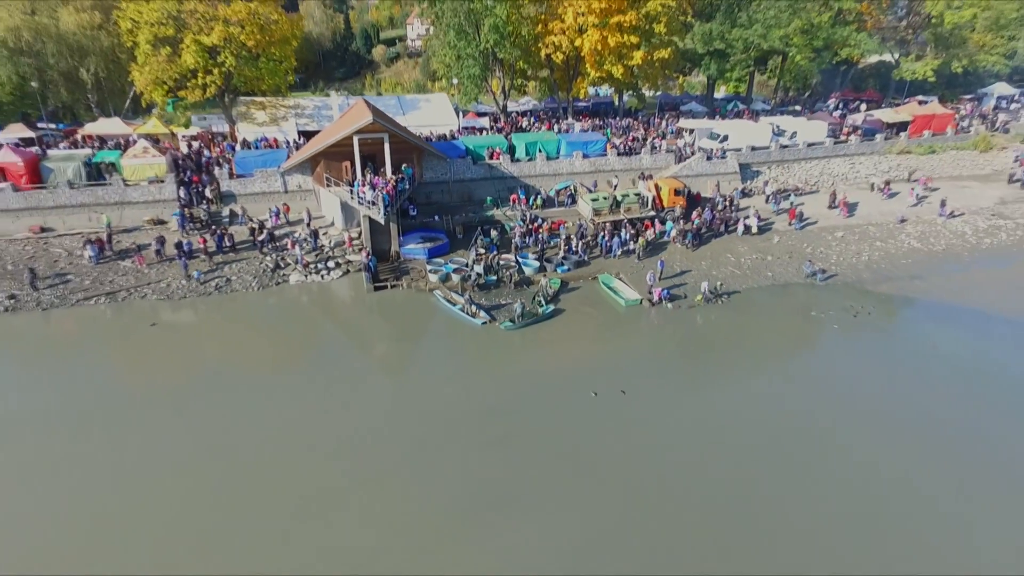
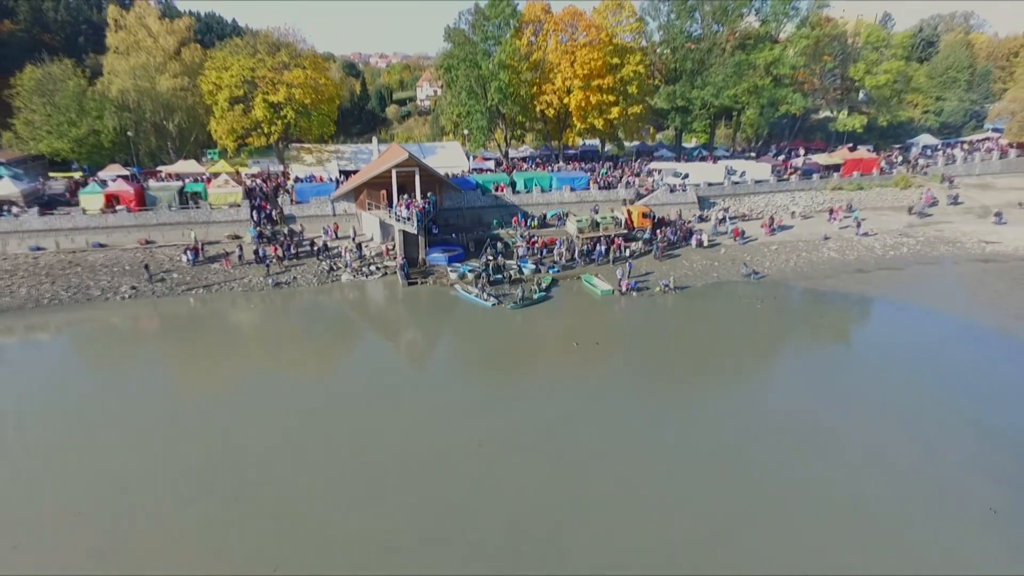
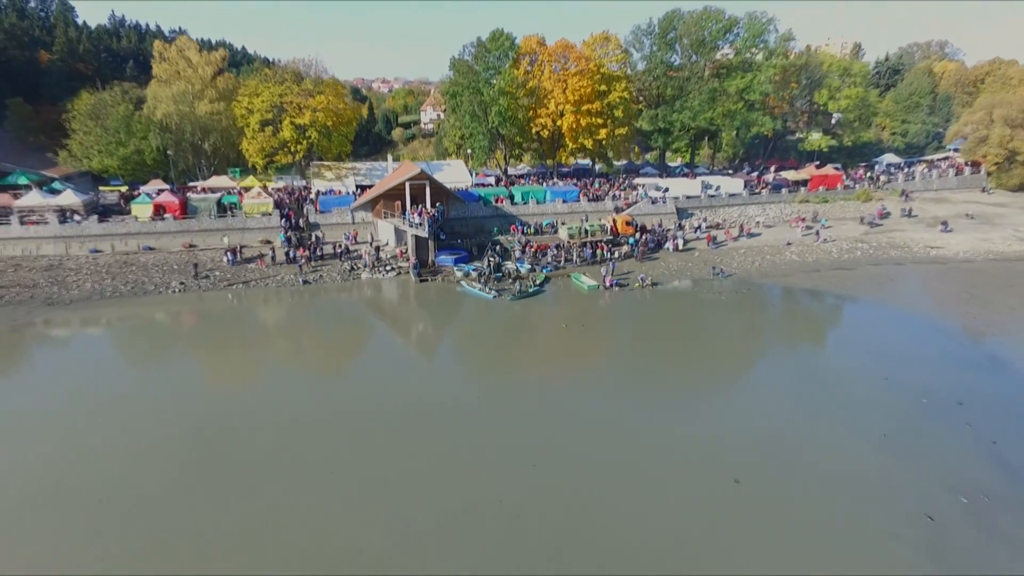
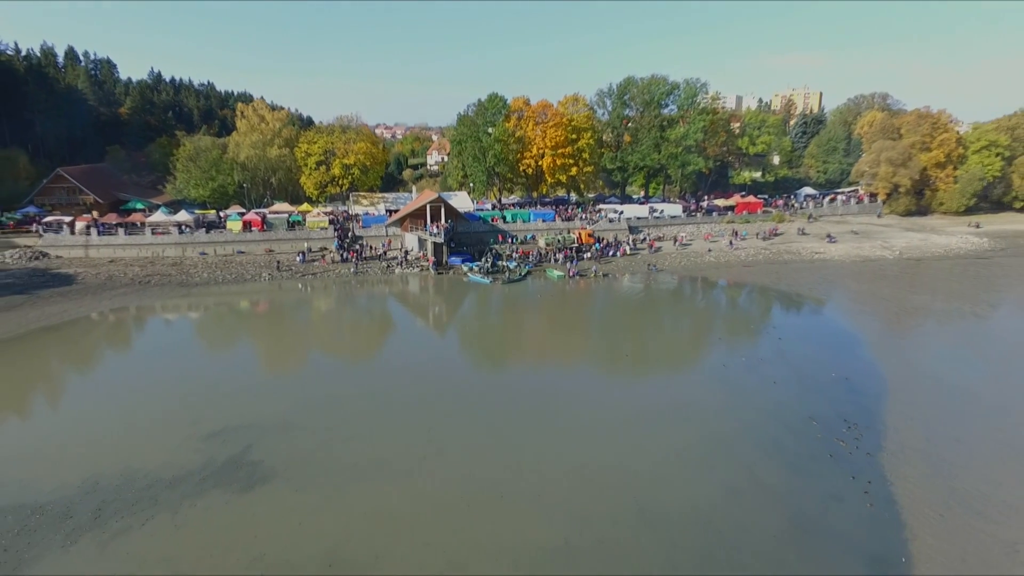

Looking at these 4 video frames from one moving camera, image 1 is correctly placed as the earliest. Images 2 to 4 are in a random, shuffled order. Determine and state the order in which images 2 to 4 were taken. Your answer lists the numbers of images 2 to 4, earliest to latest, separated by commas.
2, 3, 4
